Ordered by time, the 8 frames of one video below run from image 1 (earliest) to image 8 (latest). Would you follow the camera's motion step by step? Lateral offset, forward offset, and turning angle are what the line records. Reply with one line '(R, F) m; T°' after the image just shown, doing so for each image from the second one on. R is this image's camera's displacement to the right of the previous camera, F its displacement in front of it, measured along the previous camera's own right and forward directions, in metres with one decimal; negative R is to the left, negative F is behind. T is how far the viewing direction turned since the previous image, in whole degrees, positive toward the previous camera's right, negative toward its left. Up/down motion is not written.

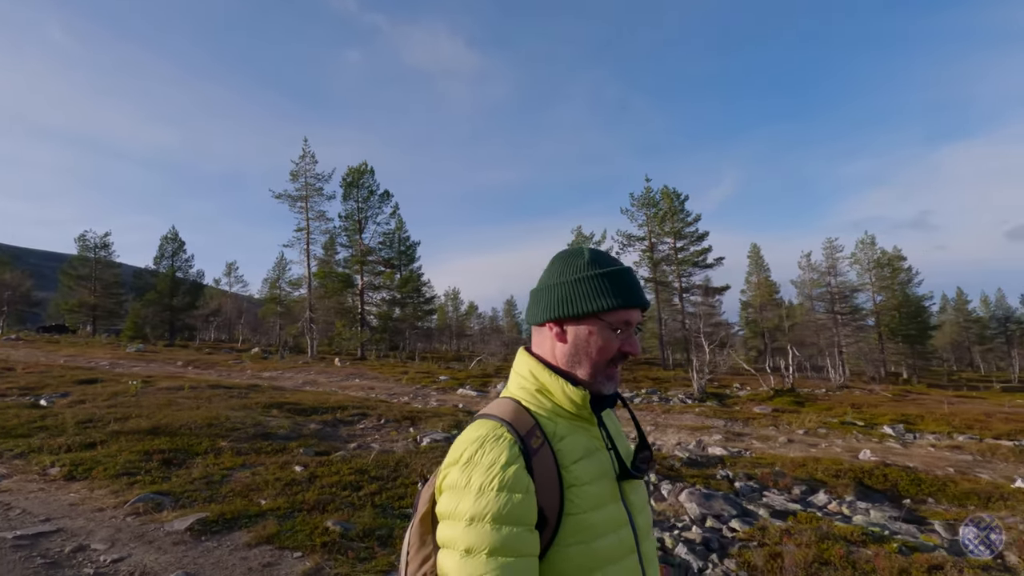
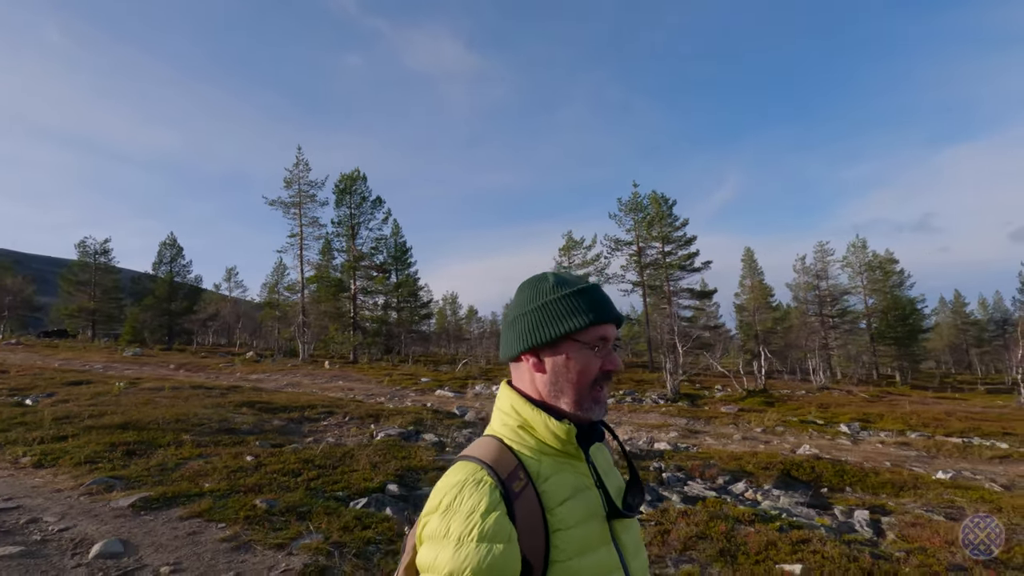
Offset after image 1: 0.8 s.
(+0.2, -0.1) m; 0°
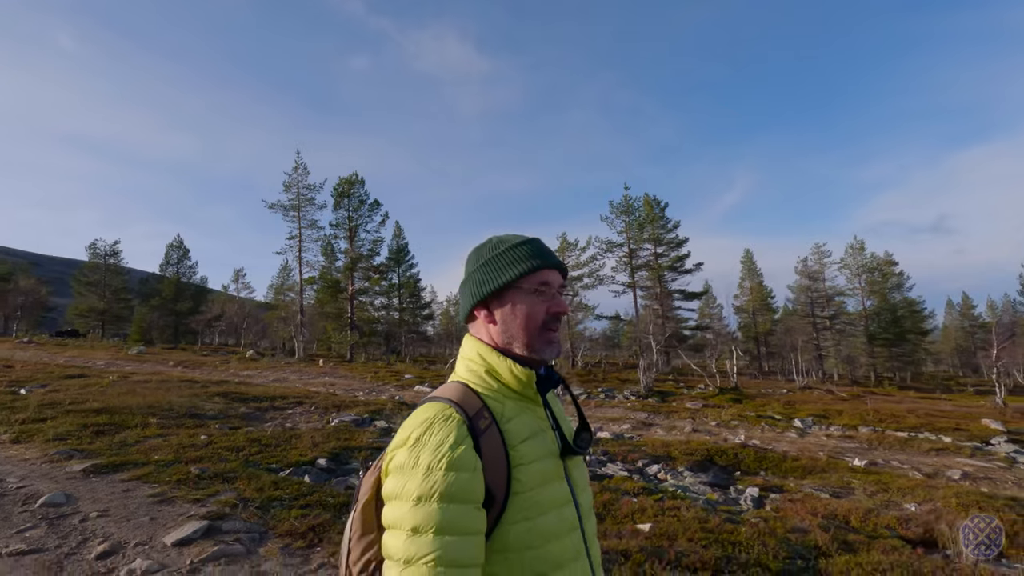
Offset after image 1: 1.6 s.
(+0.2, -0.1) m; -1°
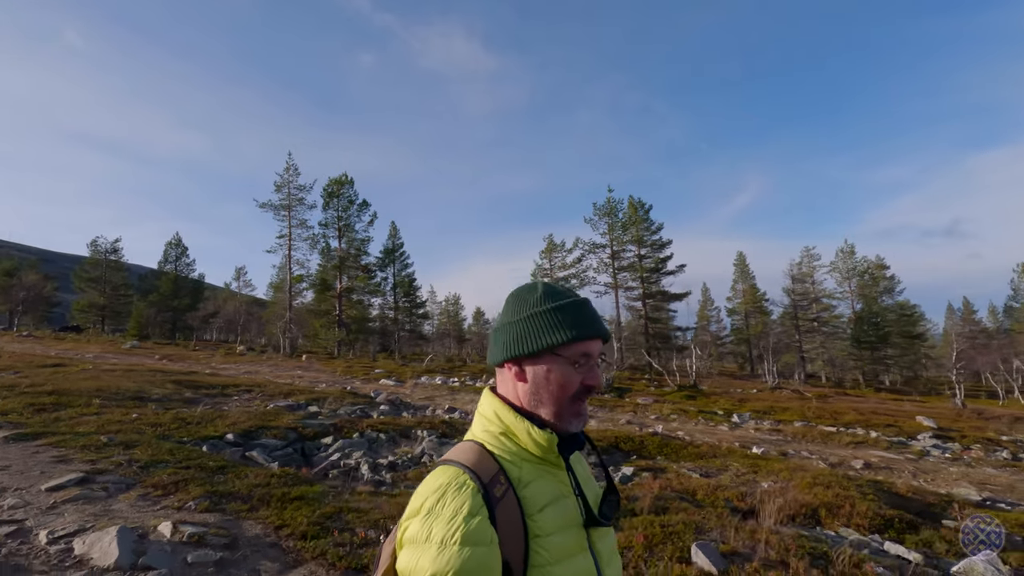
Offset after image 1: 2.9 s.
(+0.3, -0.1) m; -1°
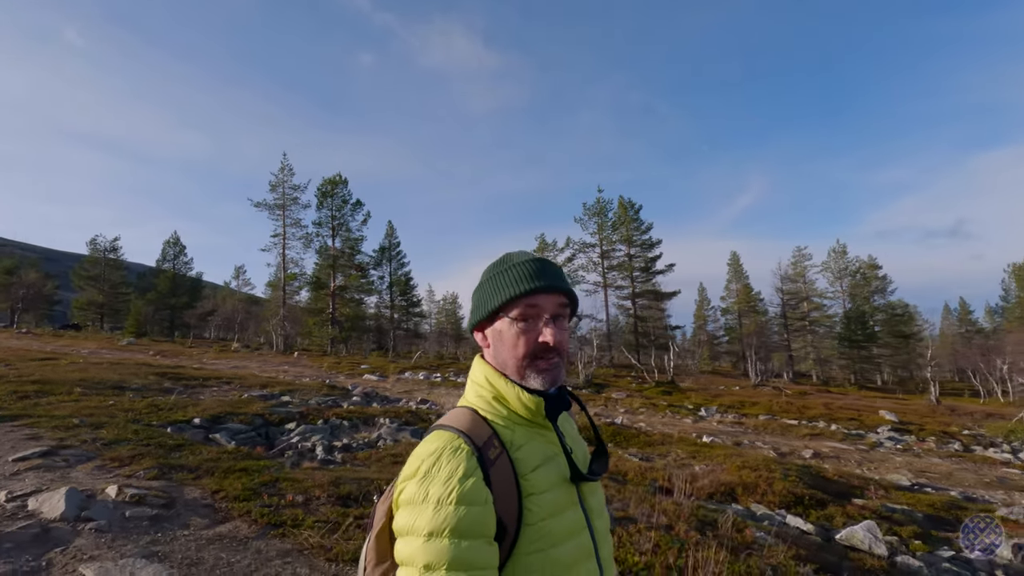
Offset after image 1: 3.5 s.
(+0.2, -0.1) m; 0°
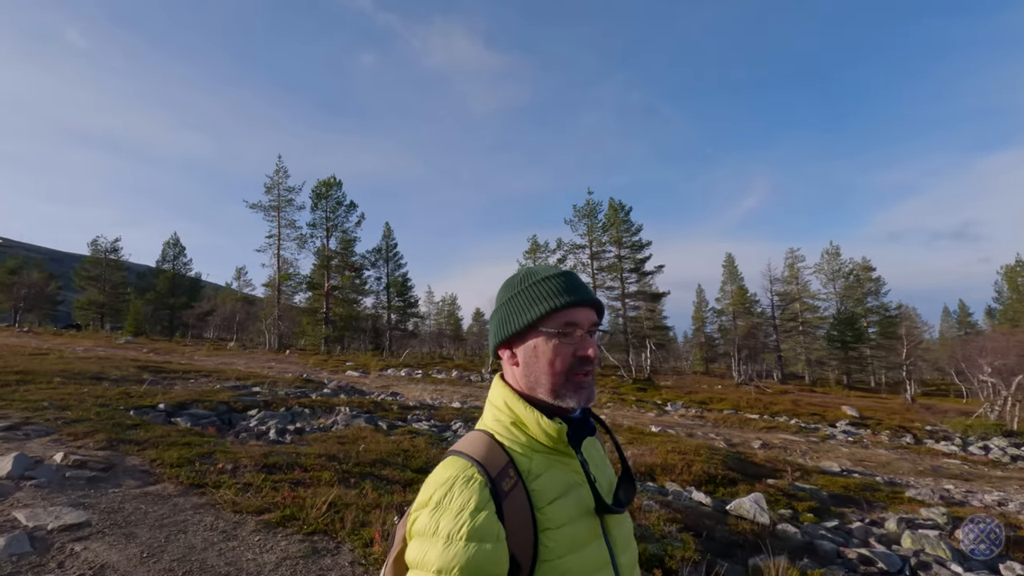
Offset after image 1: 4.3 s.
(+0.2, -0.1) m; 0°
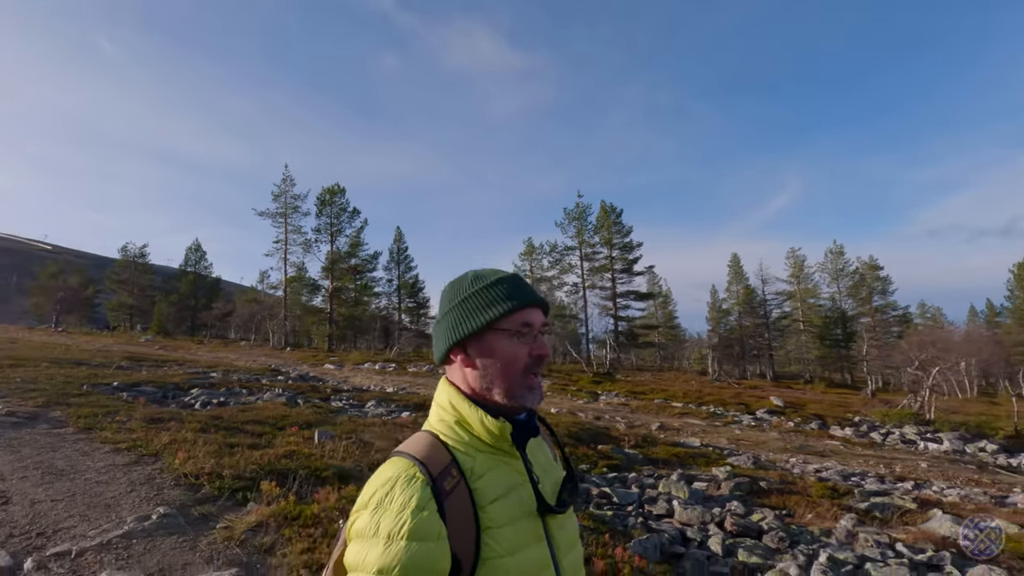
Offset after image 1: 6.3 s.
(+0.5, -0.3) m; -3°
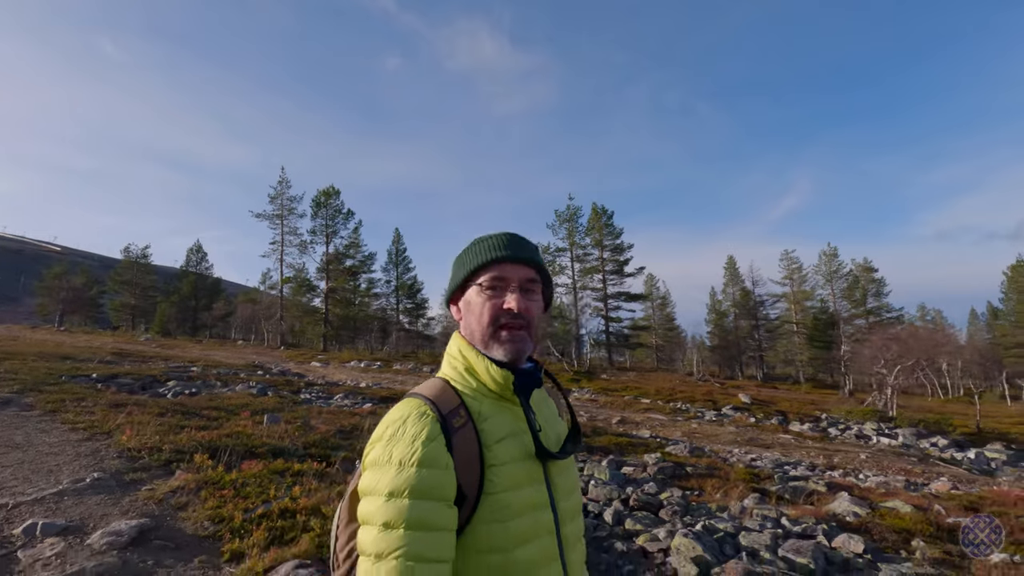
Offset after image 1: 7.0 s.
(+0.2, -0.1) m; -1°
